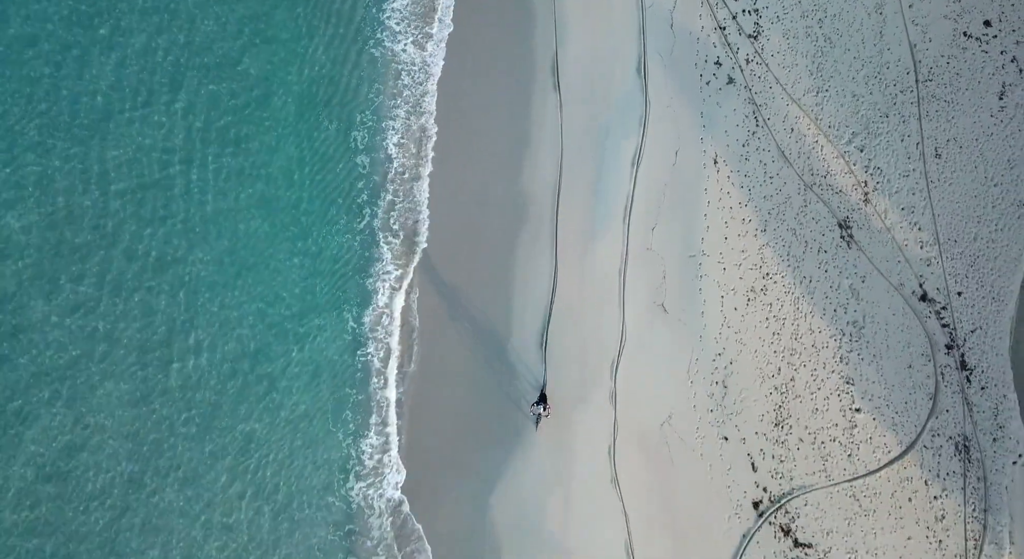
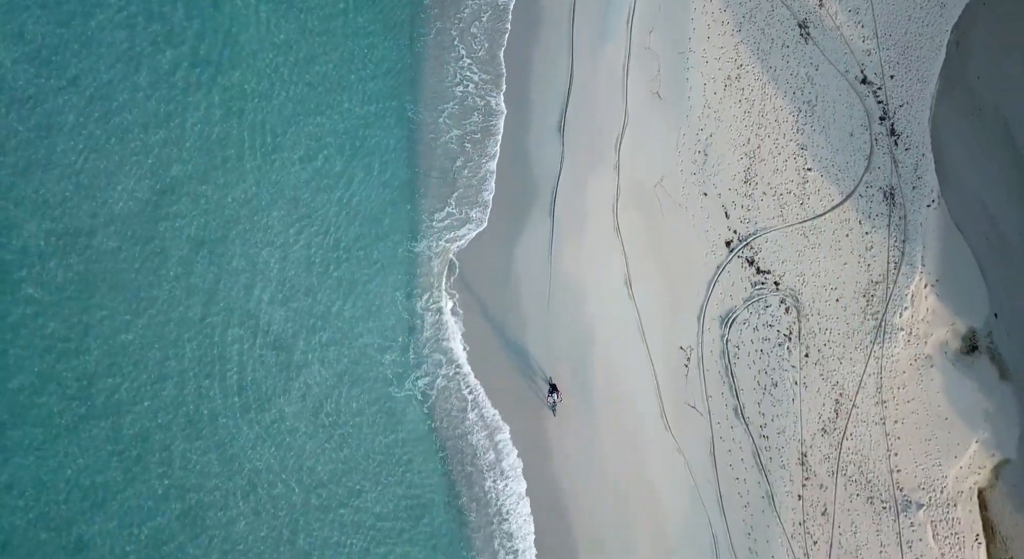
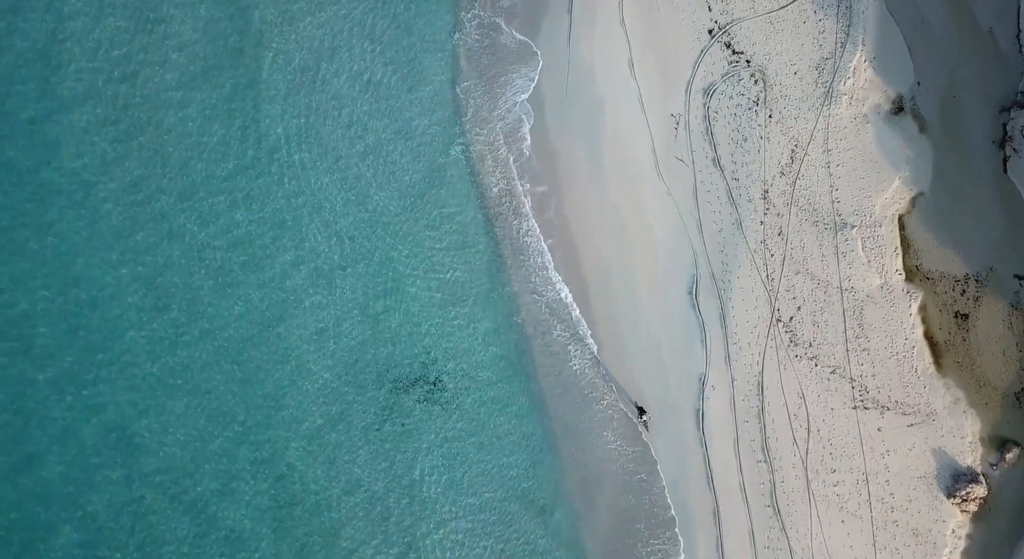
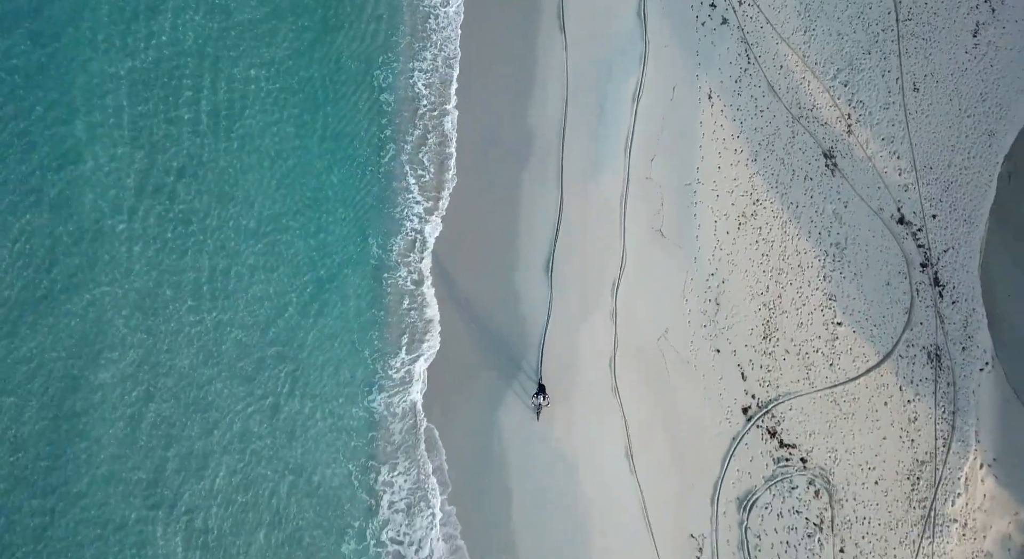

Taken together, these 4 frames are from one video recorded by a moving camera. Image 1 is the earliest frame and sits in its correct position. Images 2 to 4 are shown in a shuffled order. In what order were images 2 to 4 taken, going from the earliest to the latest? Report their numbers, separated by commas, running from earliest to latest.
4, 2, 3
